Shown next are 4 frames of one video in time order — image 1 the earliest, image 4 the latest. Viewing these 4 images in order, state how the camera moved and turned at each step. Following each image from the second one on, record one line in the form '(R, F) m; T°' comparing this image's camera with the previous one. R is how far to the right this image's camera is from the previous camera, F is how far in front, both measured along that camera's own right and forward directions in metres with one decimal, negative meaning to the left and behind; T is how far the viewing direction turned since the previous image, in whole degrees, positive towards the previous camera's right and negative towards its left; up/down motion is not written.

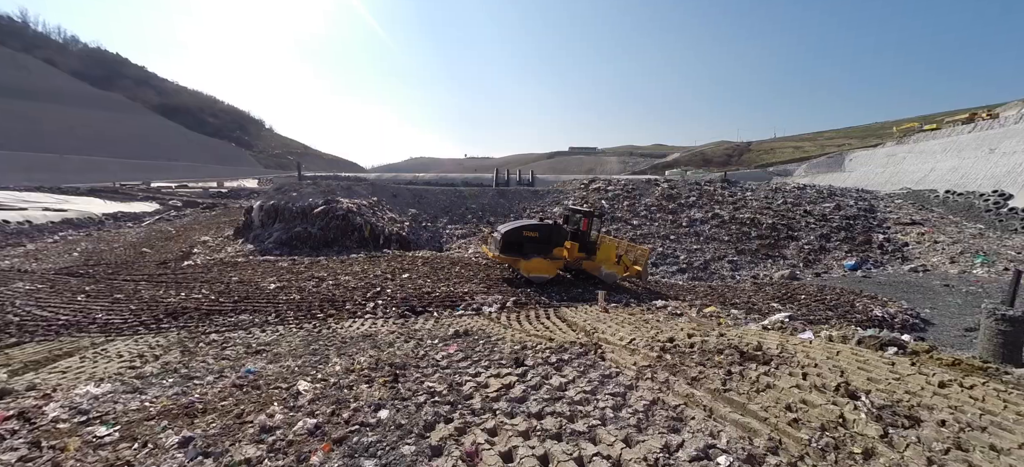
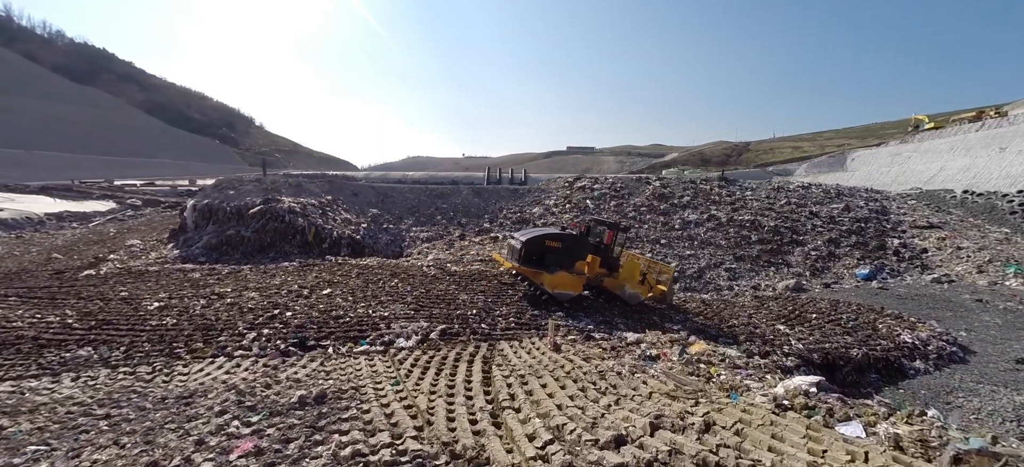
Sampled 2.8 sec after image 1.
(+0.9, +1.6) m; 0°
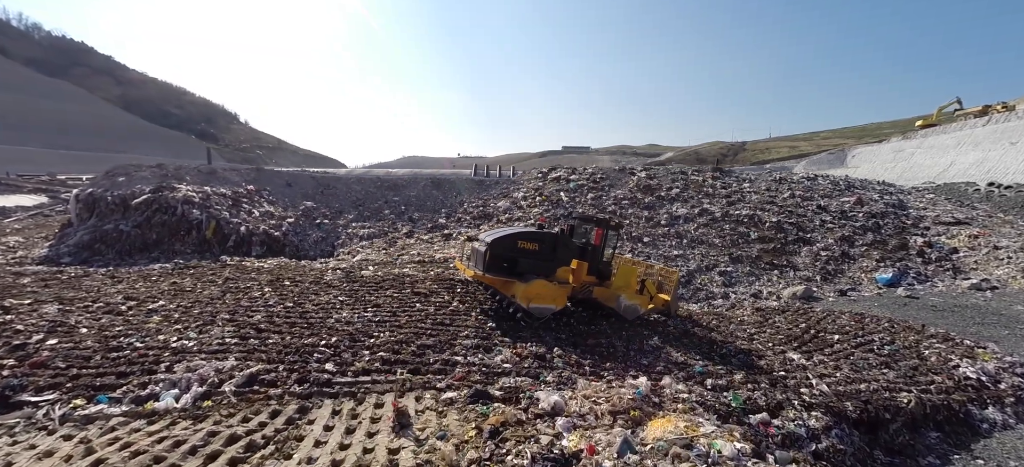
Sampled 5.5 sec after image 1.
(+1.1, +1.9) m; 0°
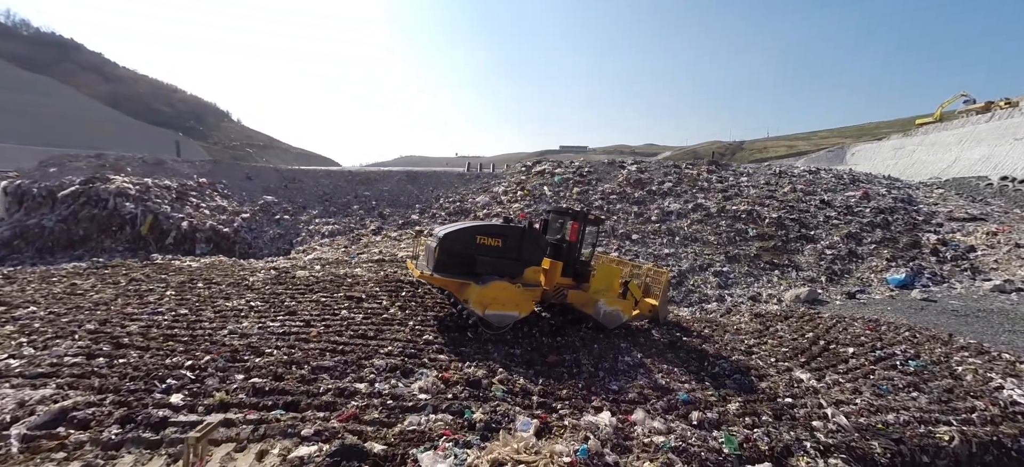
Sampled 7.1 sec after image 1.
(+0.5, +0.9) m; 0°
